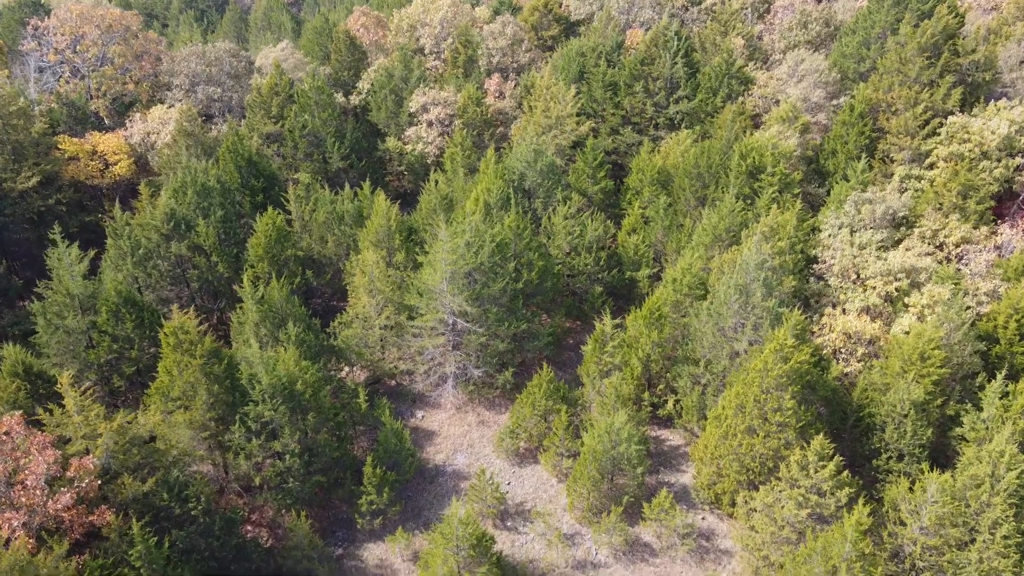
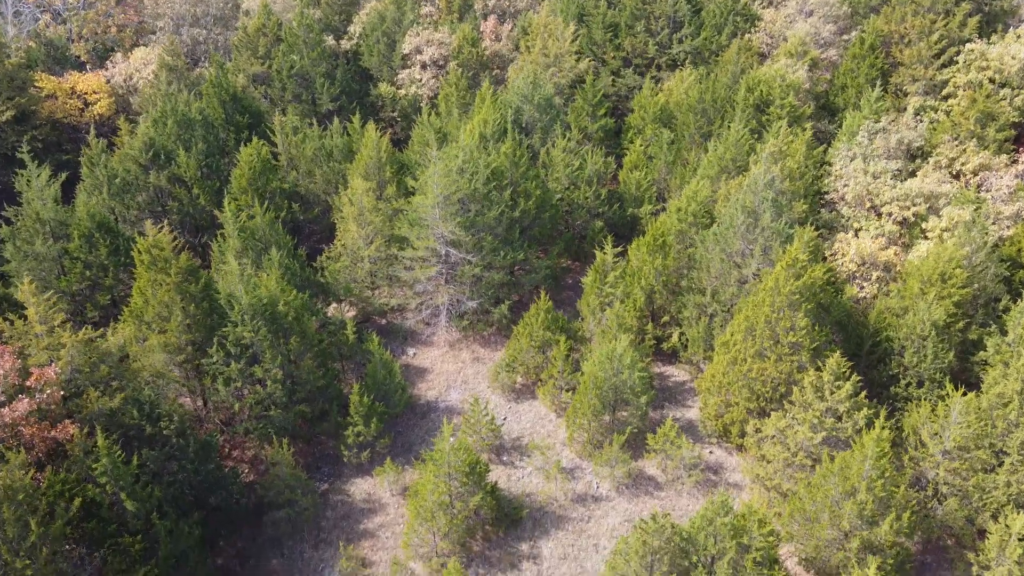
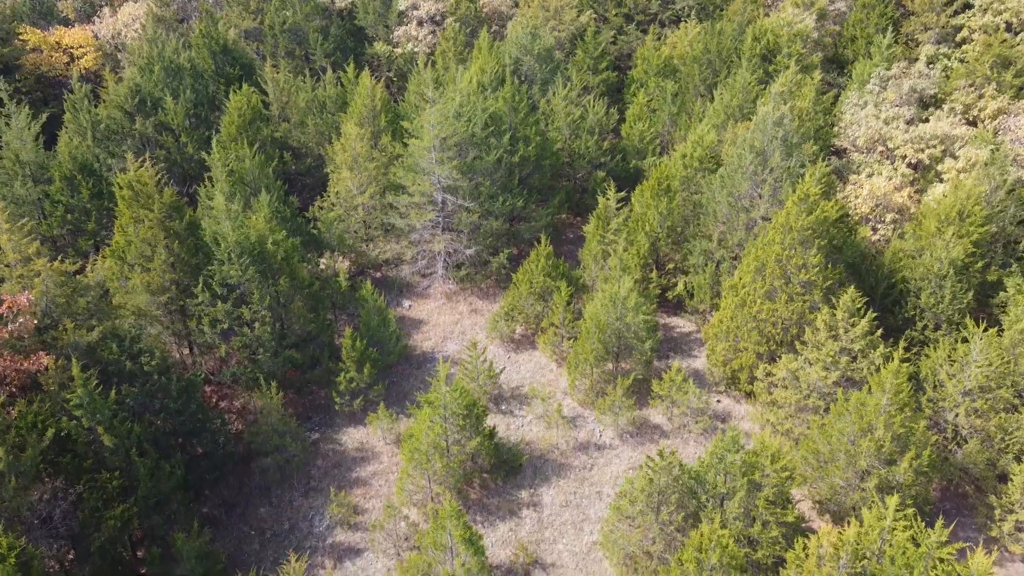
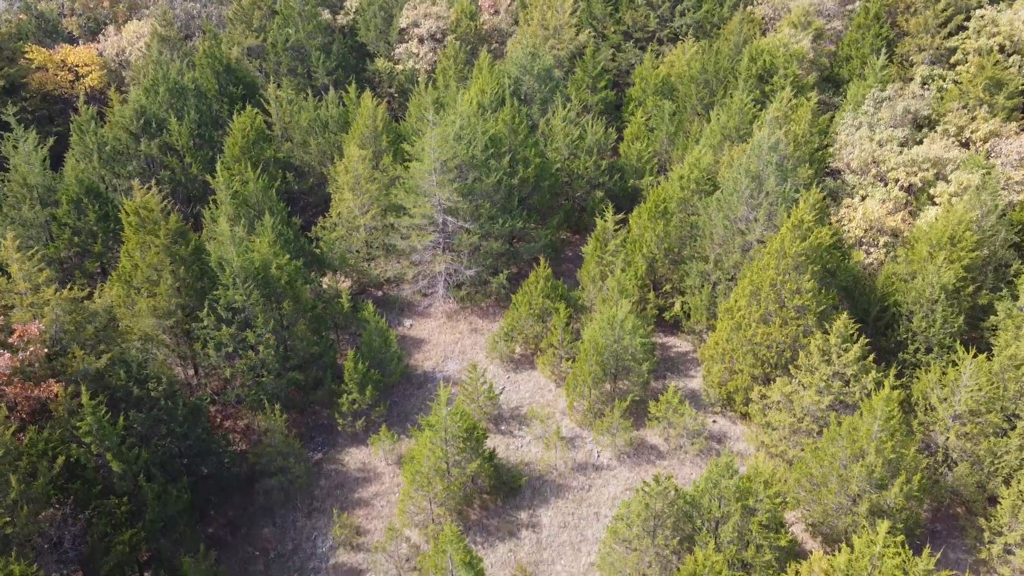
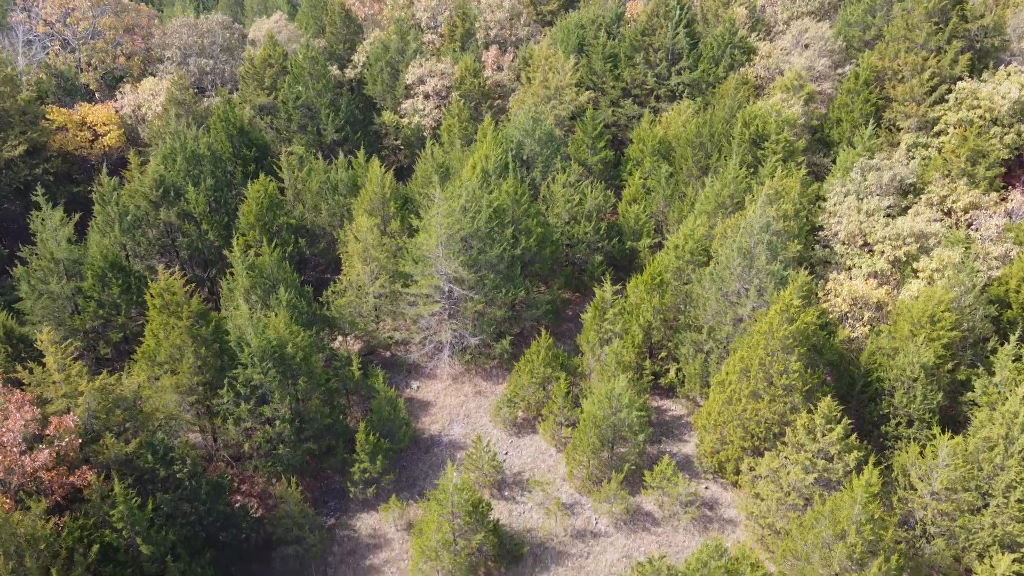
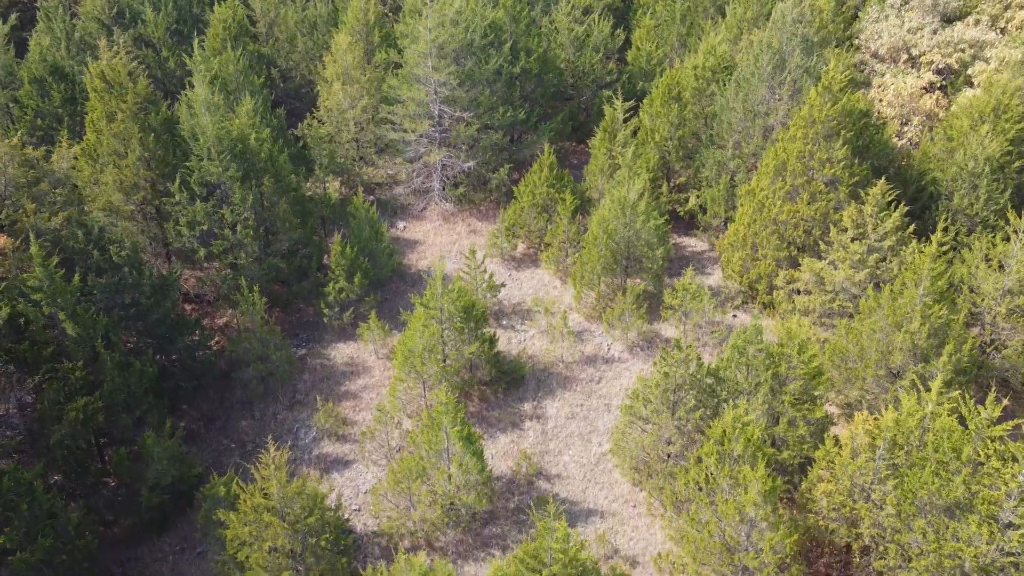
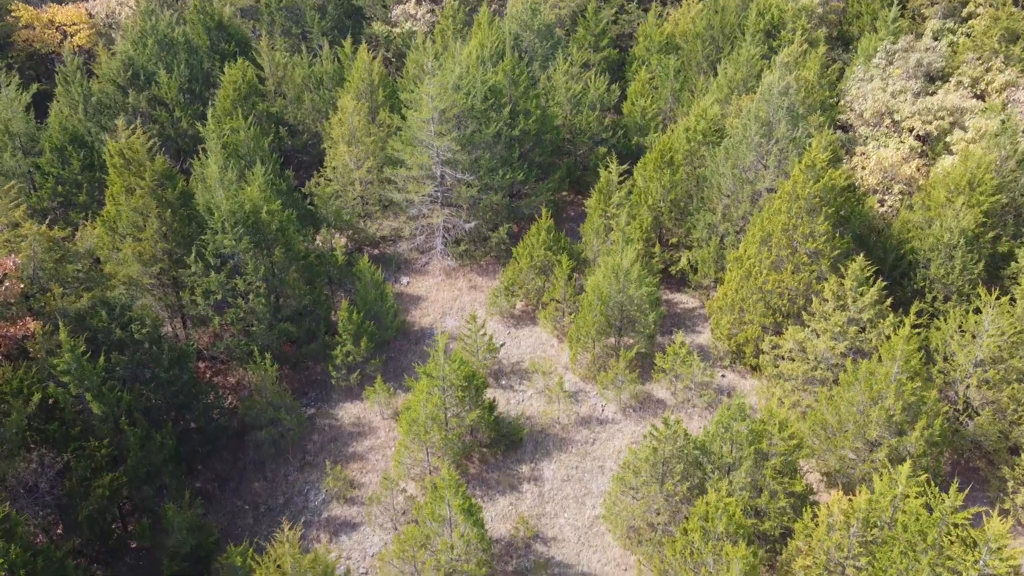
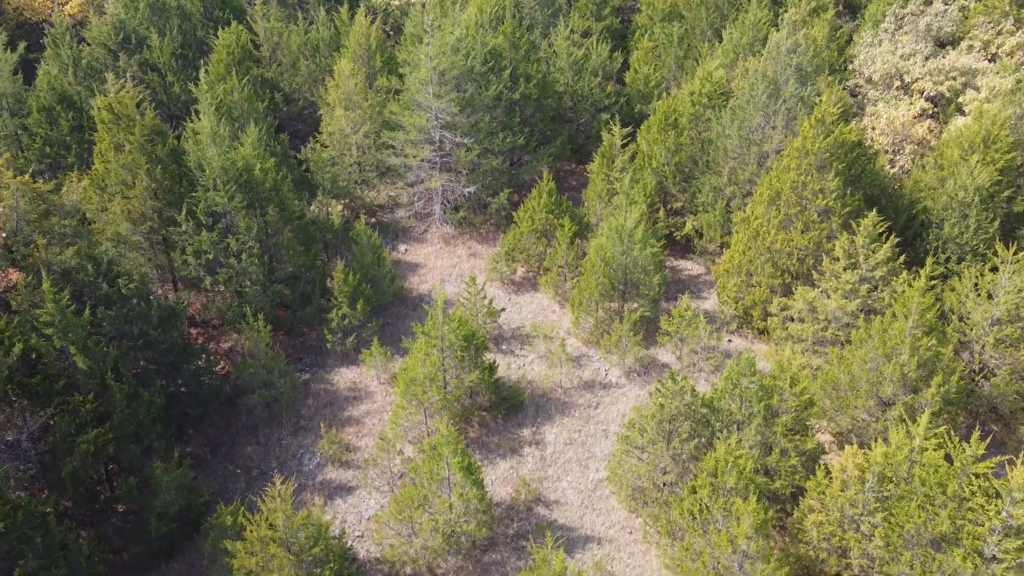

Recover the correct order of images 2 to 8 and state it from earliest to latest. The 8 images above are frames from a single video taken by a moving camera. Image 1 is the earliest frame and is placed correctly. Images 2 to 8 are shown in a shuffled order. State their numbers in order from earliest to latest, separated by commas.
5, 2, 4, 3, 7, 8, 6
